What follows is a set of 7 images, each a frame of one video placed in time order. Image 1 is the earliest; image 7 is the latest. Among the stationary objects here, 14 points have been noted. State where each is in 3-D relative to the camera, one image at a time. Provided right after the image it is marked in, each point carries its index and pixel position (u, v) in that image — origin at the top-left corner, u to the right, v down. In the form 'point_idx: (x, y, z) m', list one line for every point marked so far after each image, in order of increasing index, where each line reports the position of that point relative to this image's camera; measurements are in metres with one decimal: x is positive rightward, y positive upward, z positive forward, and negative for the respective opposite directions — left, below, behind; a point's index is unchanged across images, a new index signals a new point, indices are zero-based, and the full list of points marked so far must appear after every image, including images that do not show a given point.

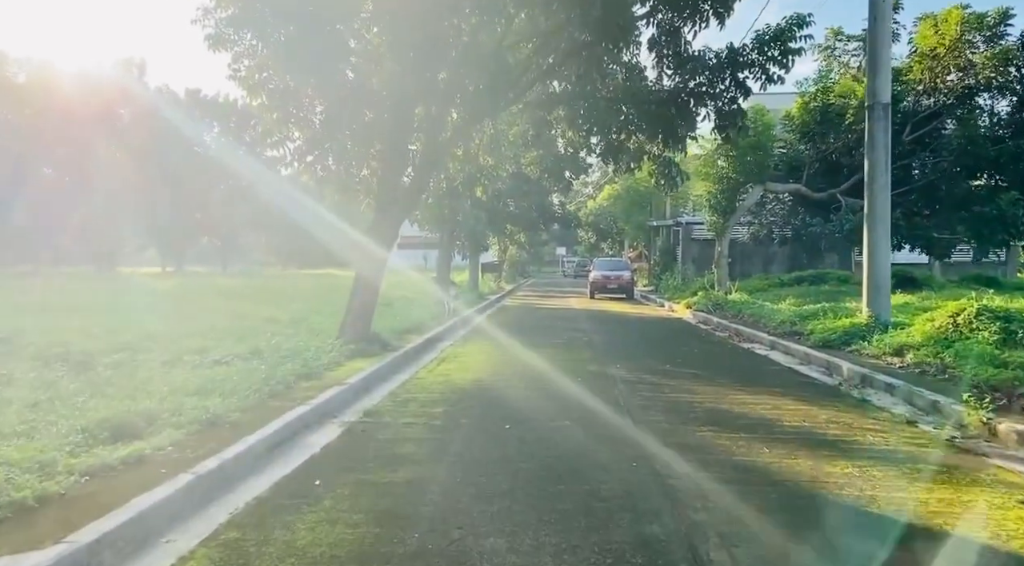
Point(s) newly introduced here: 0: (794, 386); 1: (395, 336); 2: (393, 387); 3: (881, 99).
0: (+3.7, -1.4, +10.3) m
1: (-2.3, -1.0, +15.2) m
2: (-1.6, -1.4, +10.5) m
3: (+6.2, +3.1, +13.1) m
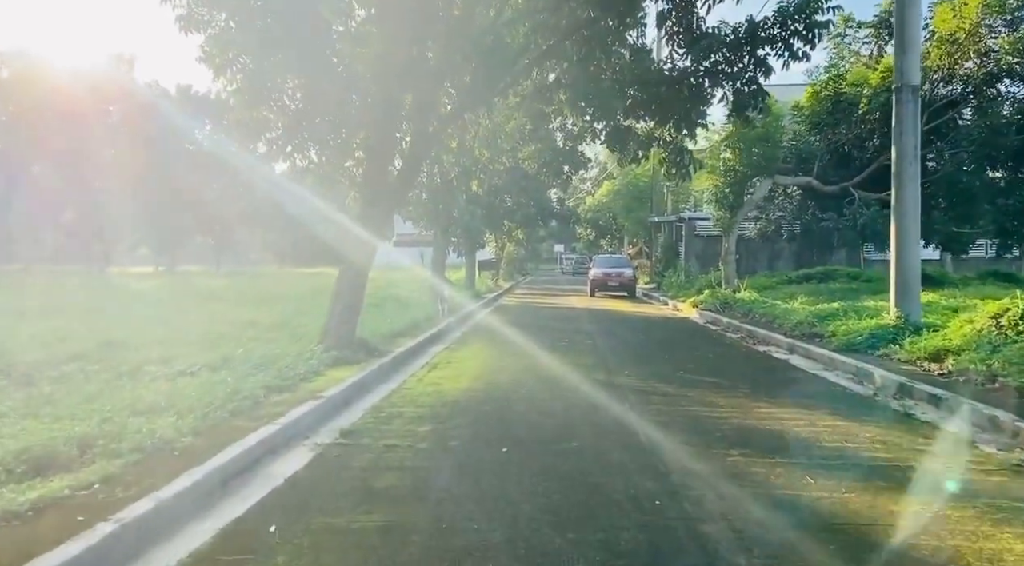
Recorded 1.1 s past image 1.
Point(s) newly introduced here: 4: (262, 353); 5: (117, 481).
0: (+3.7, -1.4, +9.3) m
1: (-2.3, -1.0, +14.2) m
2: (-1.6, -1.4, +9.4) m
3: (+6.2, +3.1, +12.1) m
4: (-3.5, -1.0, +11.0) m
5: (-2.7, -1.4, +5.4) m
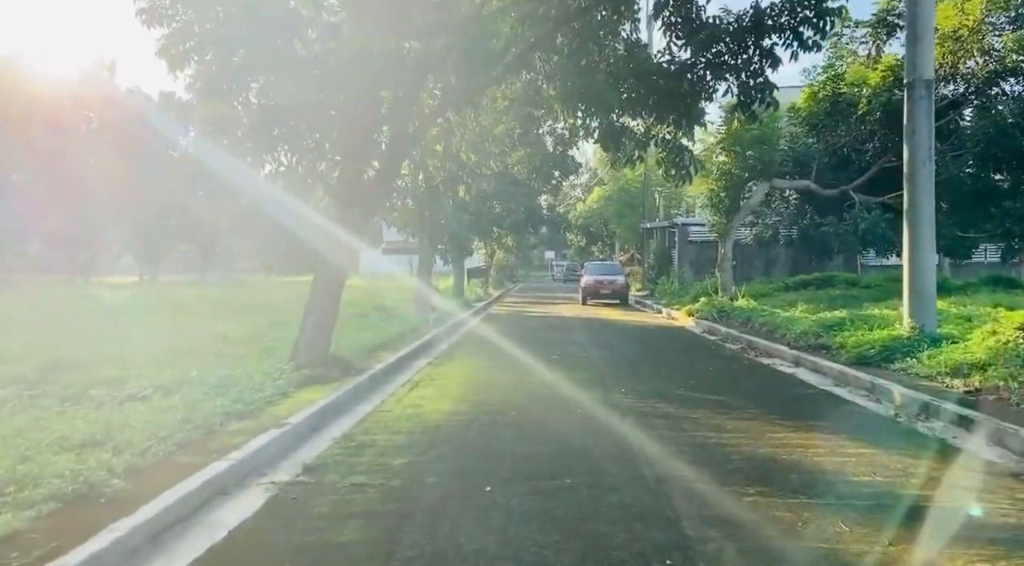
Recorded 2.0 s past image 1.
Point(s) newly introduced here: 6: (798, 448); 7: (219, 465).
0: (+3.5, -1.5, +8.4) m
1: (-2.5, -1.2, +13.3) m
2: (-1.8, -1.6, +8.5) m
3: (+6.0, +3.0, +11.3) m
4: (-3.7, -1.2, +10.1) m
5: (-2.8, -1.5, +4.5) m
6: (+2.6, -1.5, +7.1) m
7: (-2.4, -1.5, +6.3) m
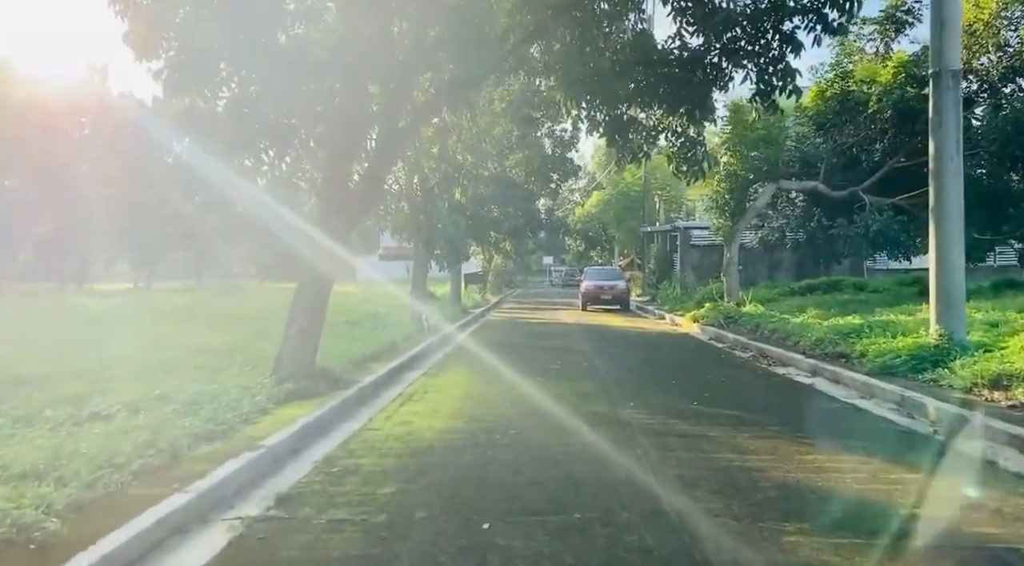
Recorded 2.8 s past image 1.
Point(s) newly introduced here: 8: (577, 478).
0: (+3.5, -1.5, +7.7) m
1: (-2.6, -1.3, +12.5) m
2: (-1.8, -1.6, +7.7) m
3: (+5.9, +3.0, +10.6) m
4: (-3.7, -1.3, +9.3) m
5: (-2.8, -1.5, +3.7) m
6: (+2.6, -1.5, +6.3) m
7: (-2.4, -1.5, +5.5) m
8: (+0.5, -1.6, +6.2) m
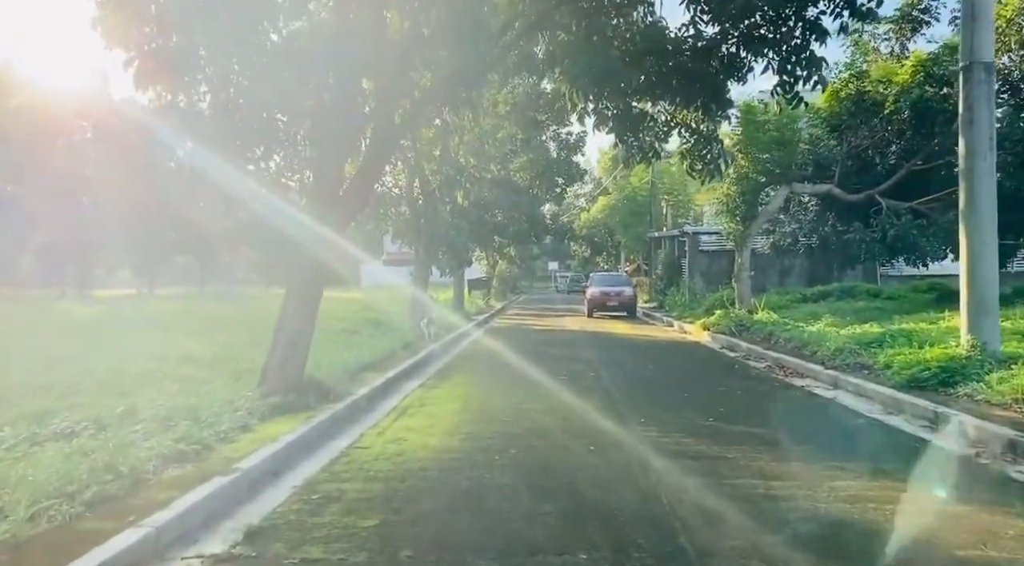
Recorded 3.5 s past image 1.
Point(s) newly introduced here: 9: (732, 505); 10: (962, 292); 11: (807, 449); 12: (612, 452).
0: (+3.5, -1.6, +7.0) m
1: (-2.5, -1.4, +11.8) m
2: (-1.8, -1.7, +7.1) m
3: (+6.0, +2.9, +9.9) m
4: (-3.7, -1.3, +8.6) m
5: (-2.8, -1.6, +3.0) m
6: (+2.6, -1.6, +5.7) m
7: (-2.4, -1.6, +4.9) m
8: (+0.5, -1.6, +5.5) m
9: (+1.6, -1.6, +5.6) m
10: (+6.0, -0.1, +10.3) m
11: (+2.8, -1.6, +7.4) m
12: (+1.0, -1.6, +7.3) m
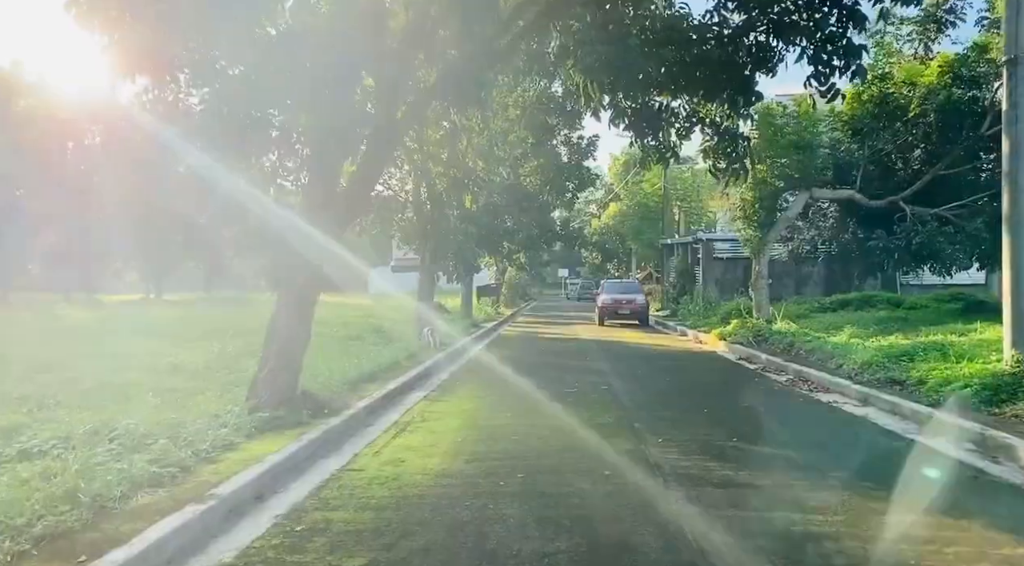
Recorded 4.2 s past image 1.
0: (+3.6, -1.7, +6.3) m
1: (-2.4, -1.5, +11.2) m
2: (-1.7, -1.7, +6.4) m
3: (+6.1, +2.7, +9.2) m
4: (-3.6, -1.4, +8.0) m
5: (-2.8, -1.6, +2.4) m
6: (+2.6, -1.7, +5.0) m
7: (-2.3, -1.6, +4.2) m
8: (+0.6, -1.7, +4.8) m
9: (+1.6, -1.7, +4.9) m
10: (+6.1, -0.2, +9.6) m
11: (+2.9, -1.7, +6.7) m
12: (+1.0, -1.7, +6.6) m
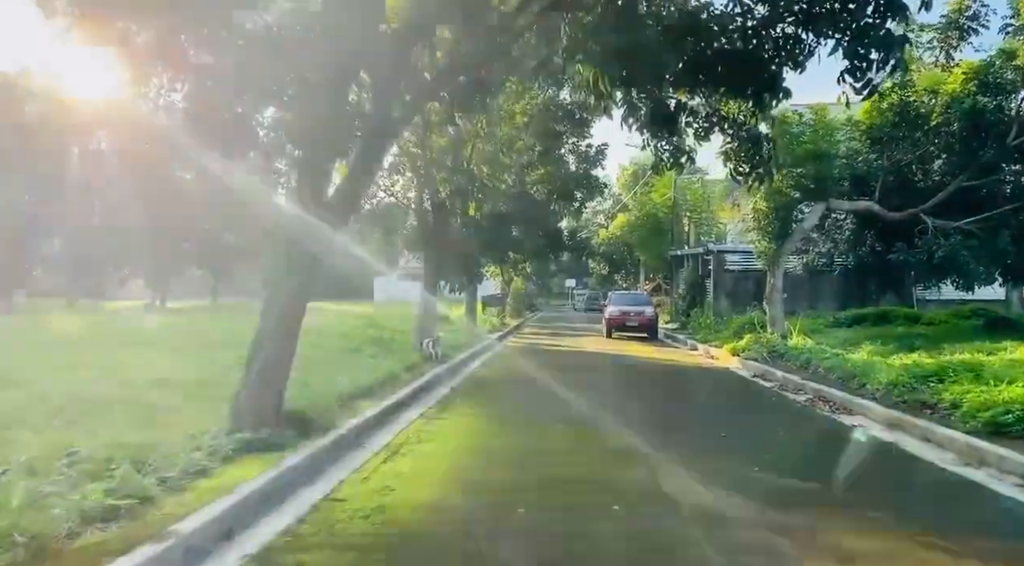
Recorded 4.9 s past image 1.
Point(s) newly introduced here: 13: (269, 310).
0: (+3.6, -1.8, +5.6) m
1: (-2.4, -1.6, +10.5) m
2: (-1.7, -1.8, +5.7) m
3: (+6.1, +2.6, +8.5) m
4: (-3.6, -1.5, +7.4) m
5: (-2.9, -1.6, +1.8) m
6: (+2.6, -1.8, +4.3) m
7: (-2.4, -1.6, +3.6) m
8: (+0.5, -1.7, +4.2) m
9: (+1.6, -1.8, +4.2) m
10: (+6.1, -0.4, +8.9) m
11: (+2.9, -1.8, +6.0) m
12: (+1.0, -1.8, +5.9) m
13: (-2.9, -0.3, +9.7) m
